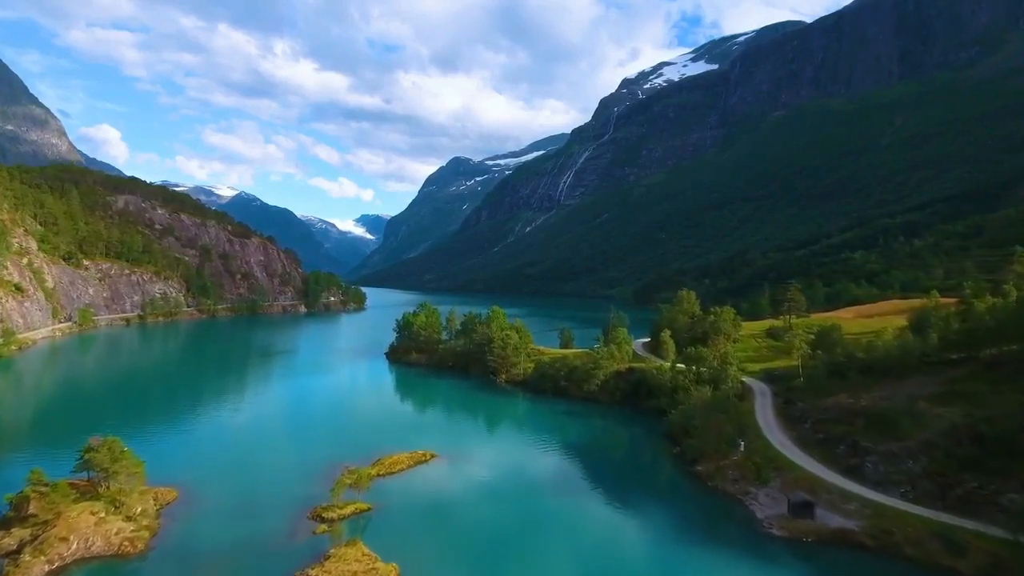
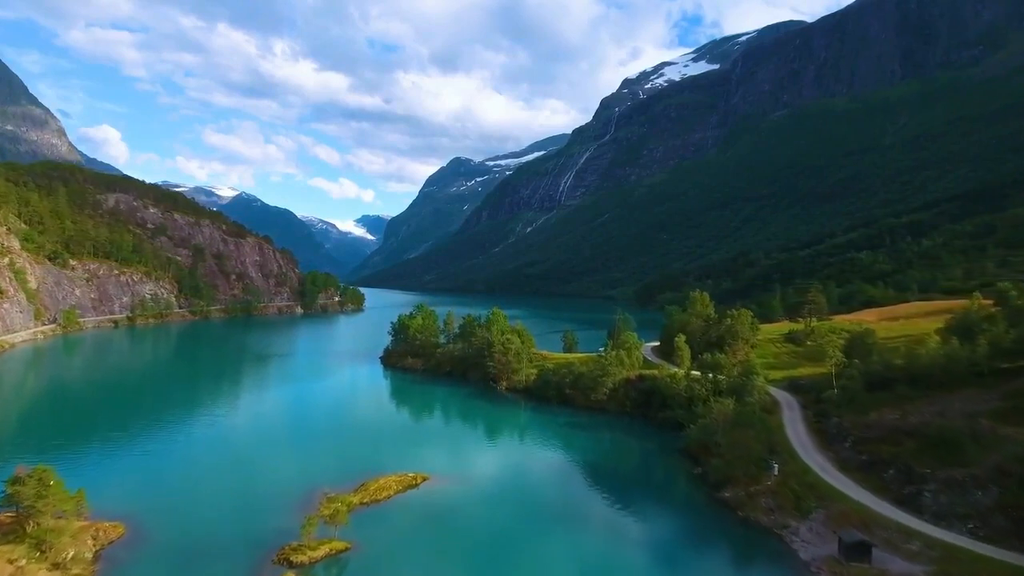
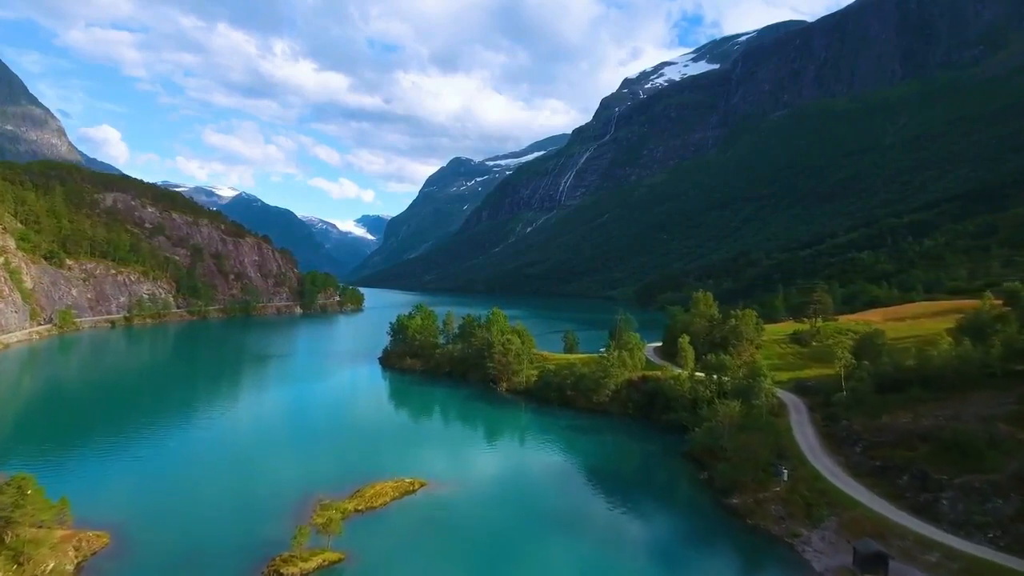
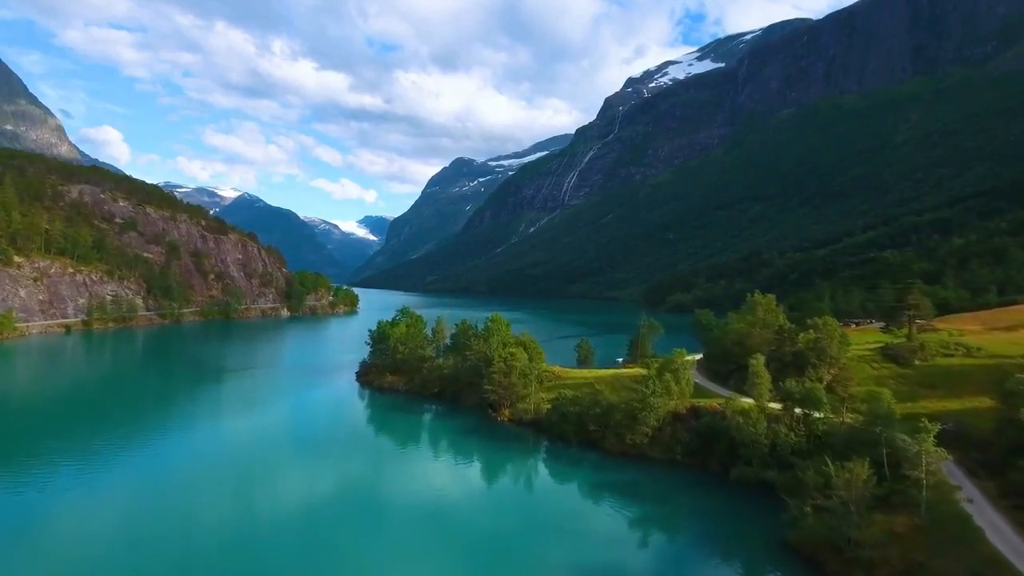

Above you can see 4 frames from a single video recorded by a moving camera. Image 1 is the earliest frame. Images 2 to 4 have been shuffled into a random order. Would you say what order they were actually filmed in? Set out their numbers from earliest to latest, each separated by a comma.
2, 3, 4
